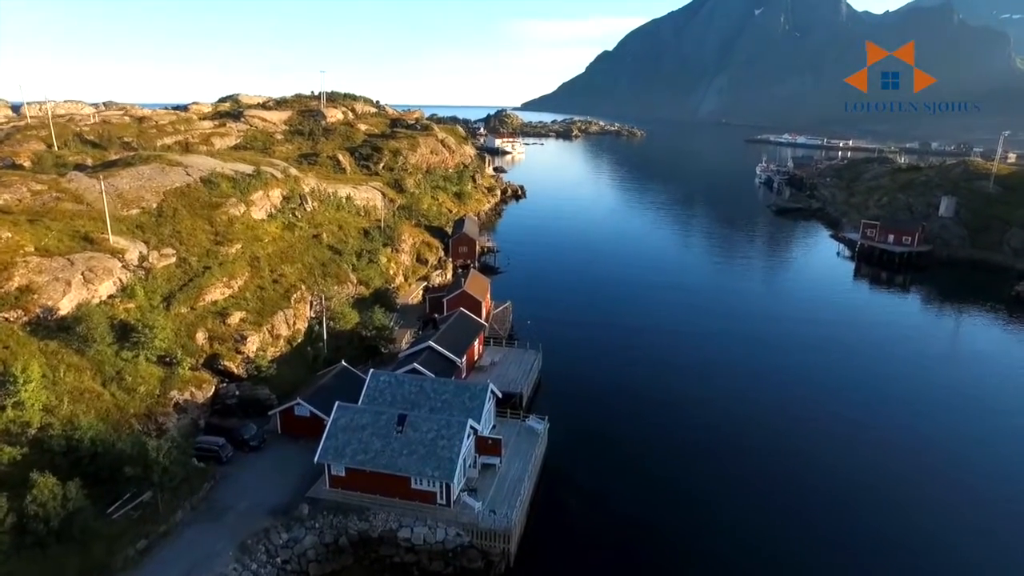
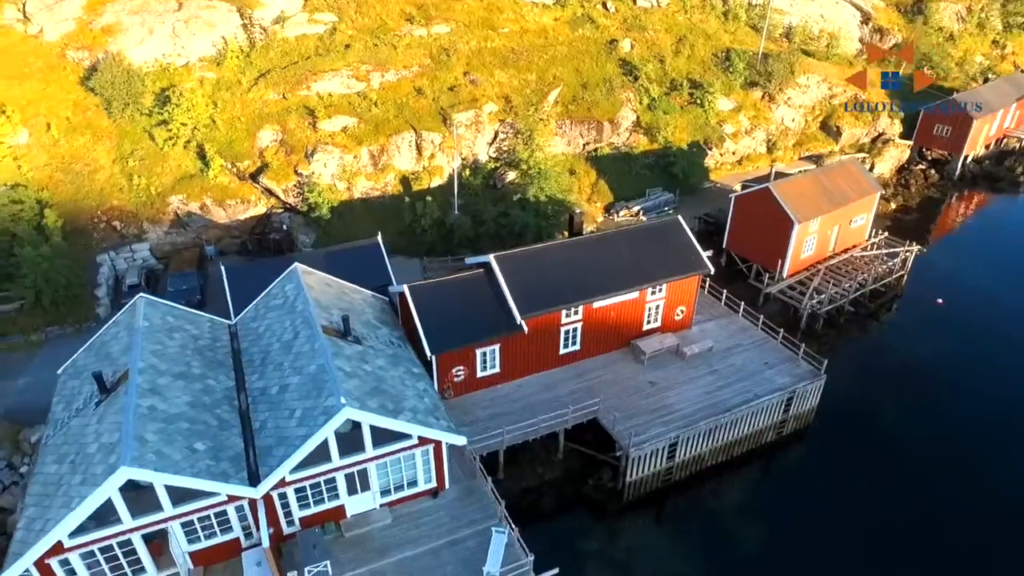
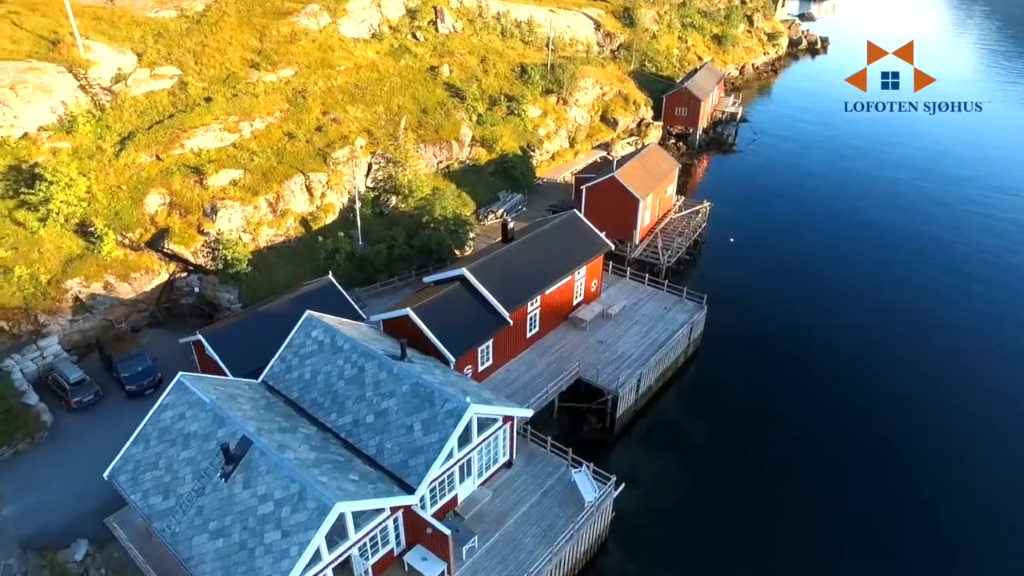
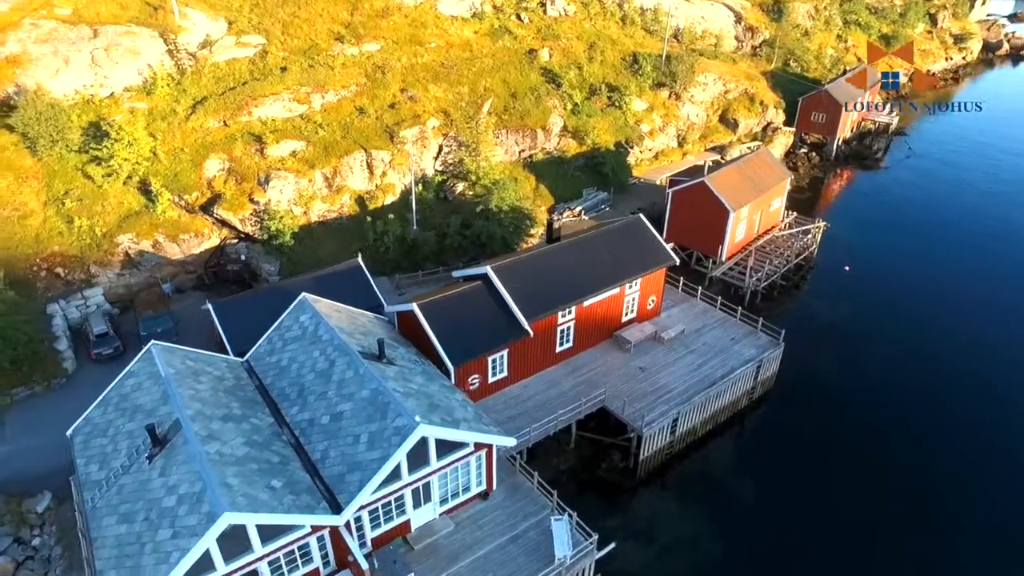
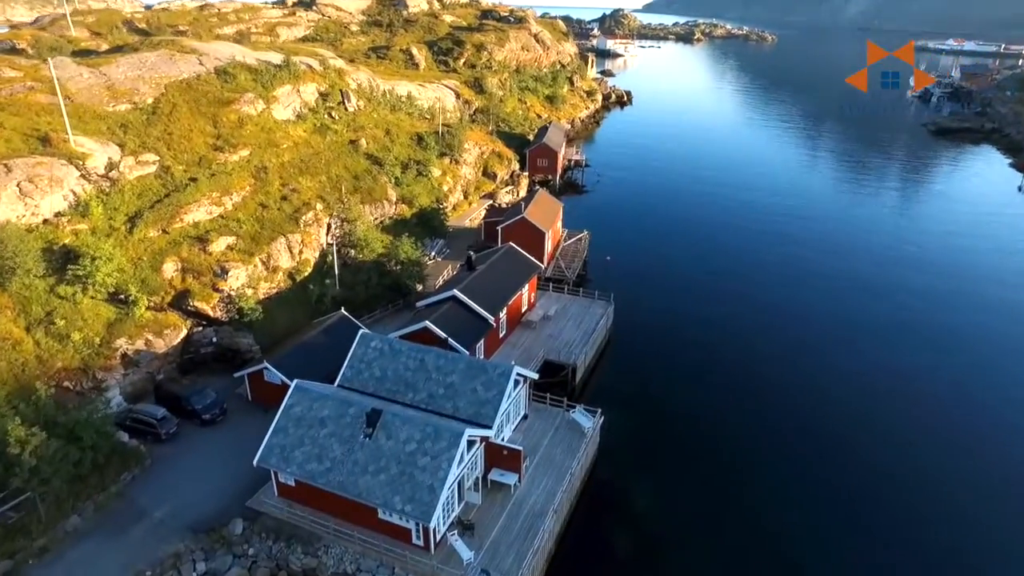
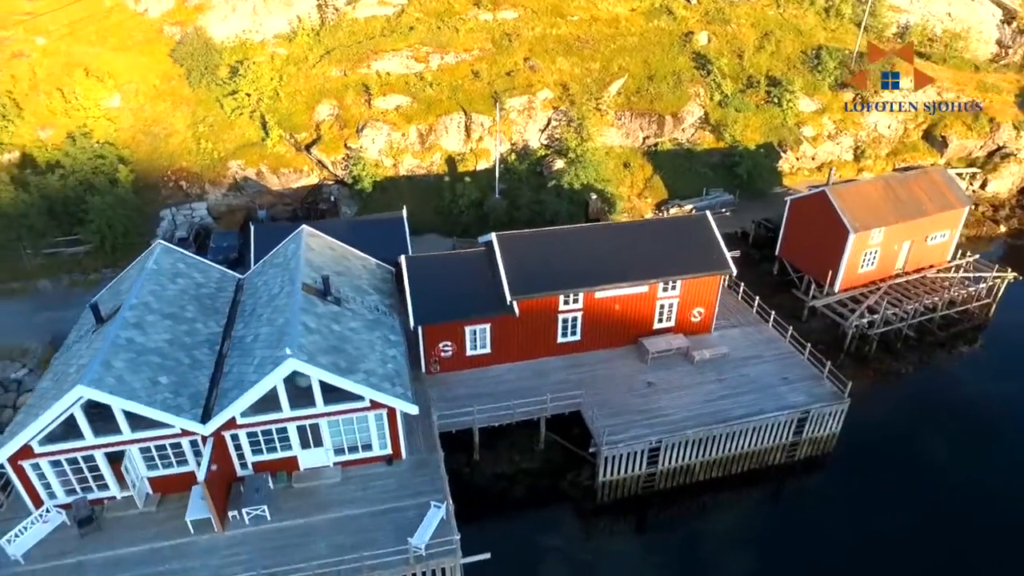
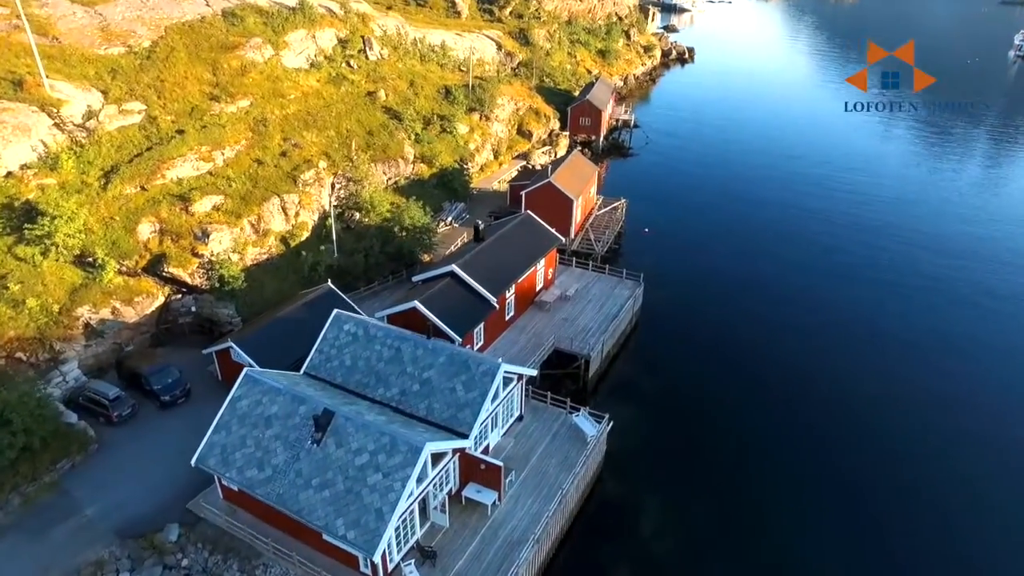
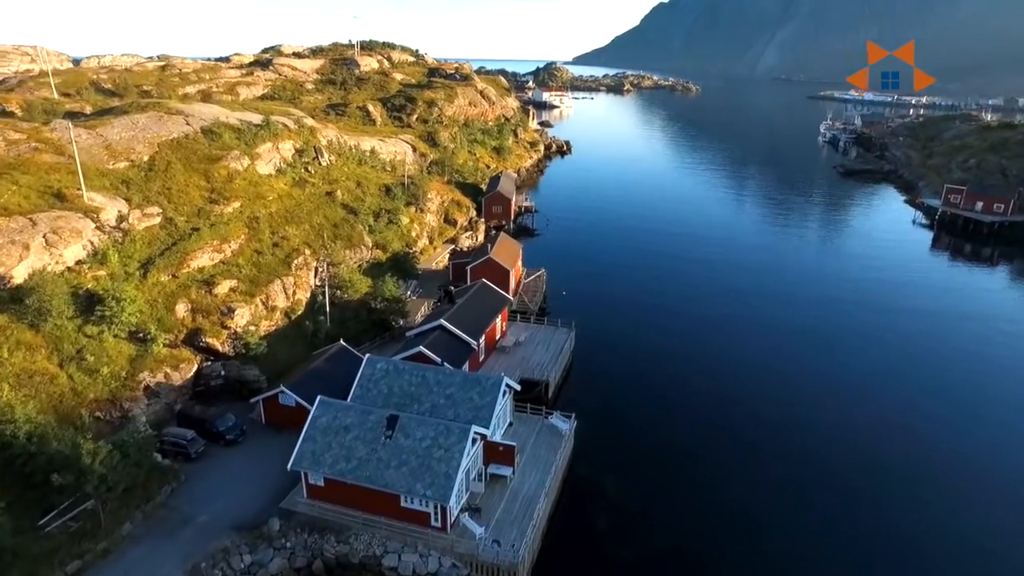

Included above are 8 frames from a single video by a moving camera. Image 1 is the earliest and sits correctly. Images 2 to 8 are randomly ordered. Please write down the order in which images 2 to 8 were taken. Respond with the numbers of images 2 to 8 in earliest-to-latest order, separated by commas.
8, 5, 7, 3, 4, 2, 6
